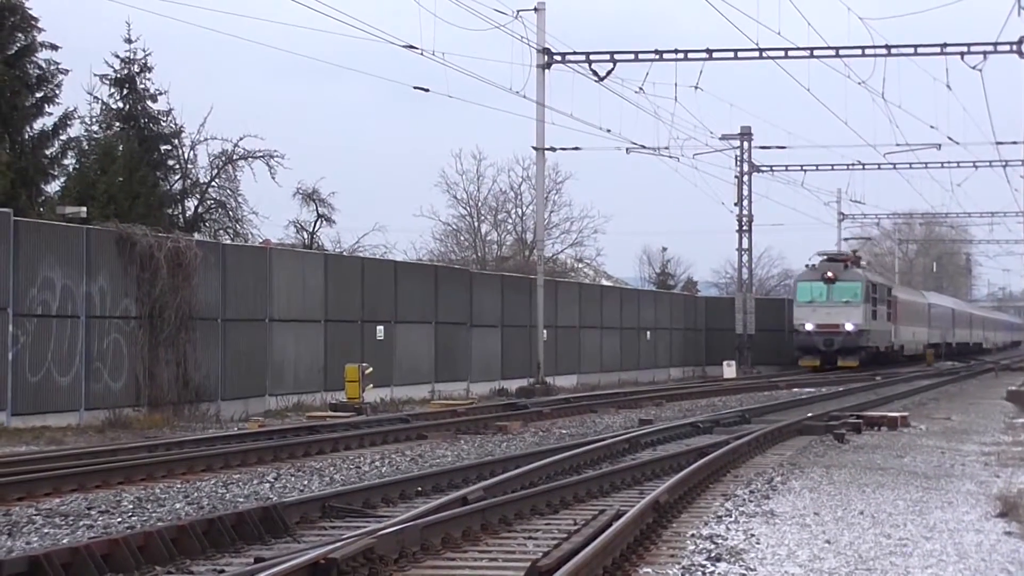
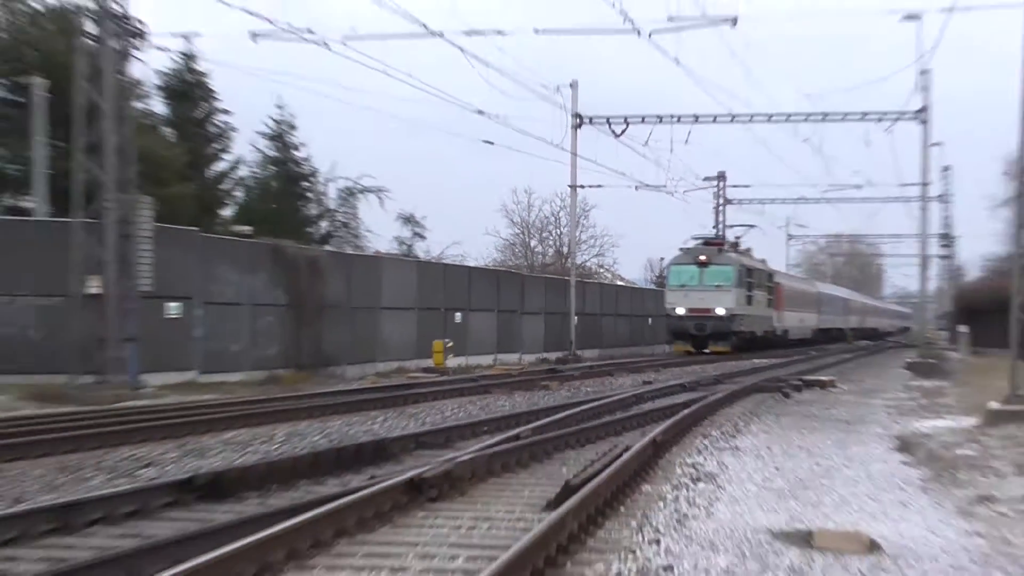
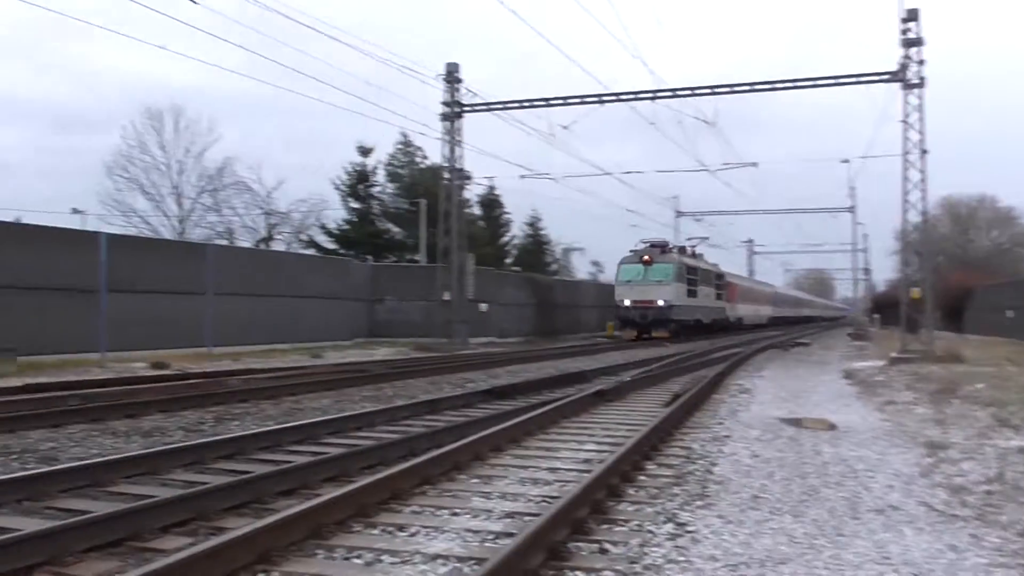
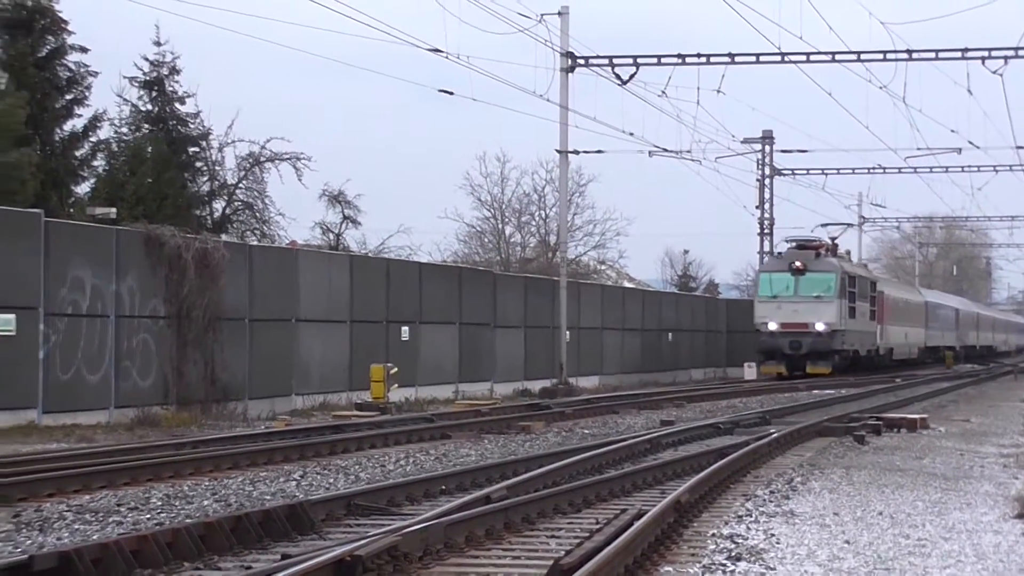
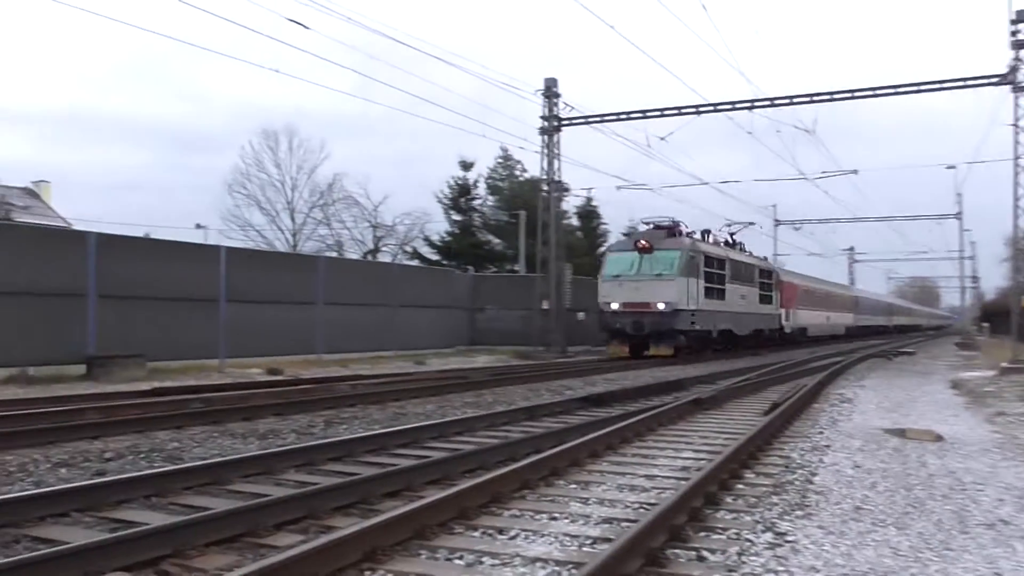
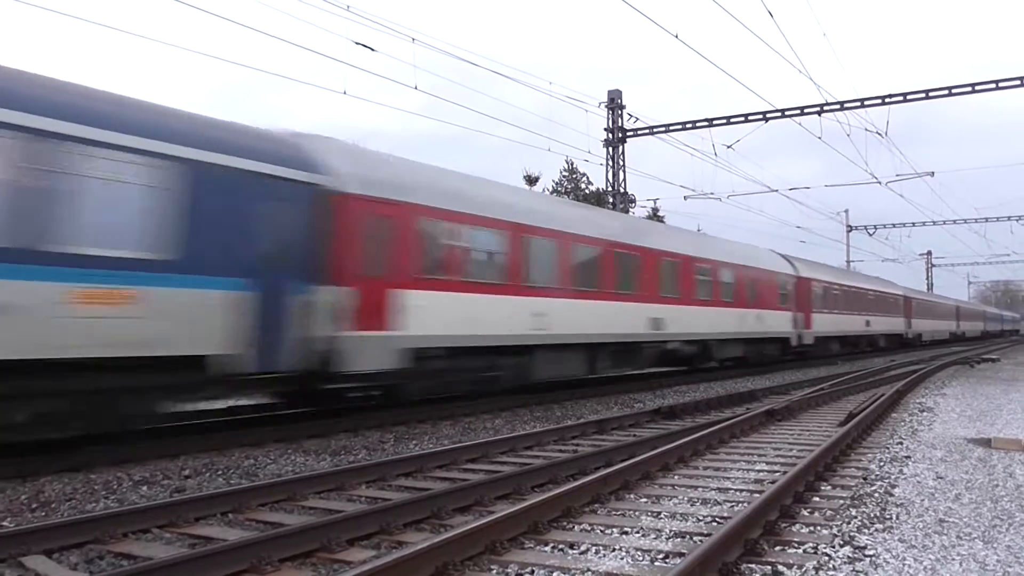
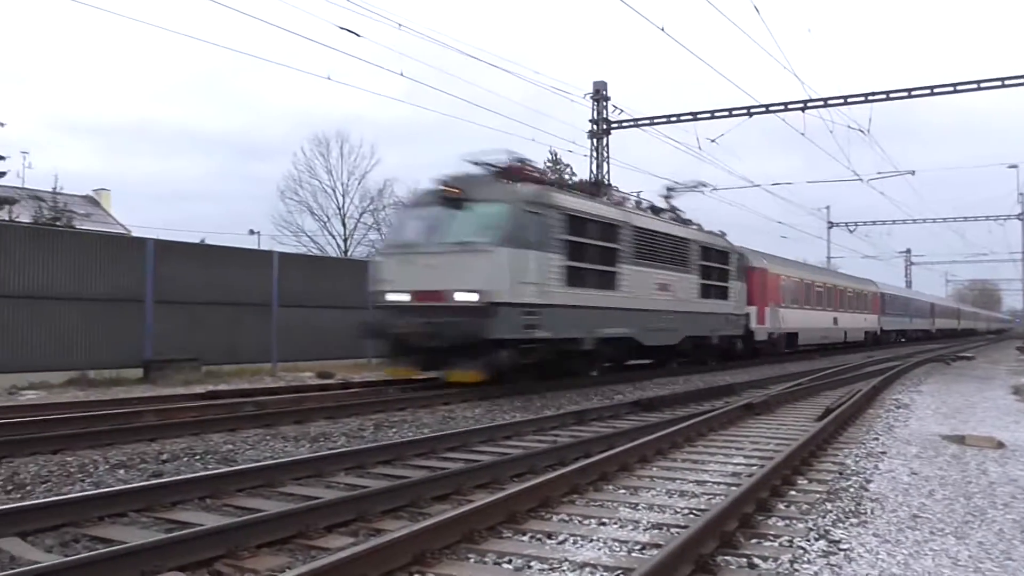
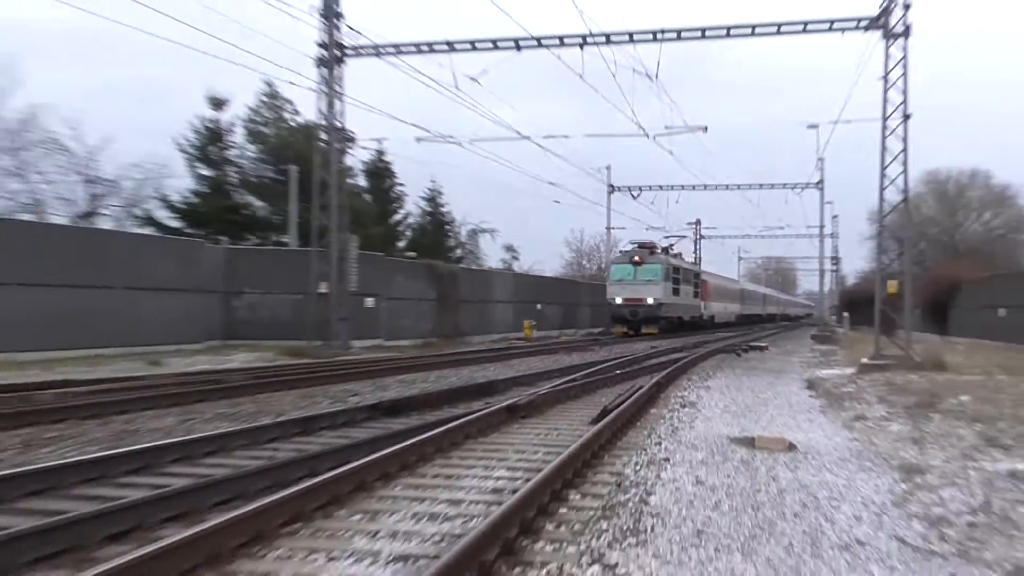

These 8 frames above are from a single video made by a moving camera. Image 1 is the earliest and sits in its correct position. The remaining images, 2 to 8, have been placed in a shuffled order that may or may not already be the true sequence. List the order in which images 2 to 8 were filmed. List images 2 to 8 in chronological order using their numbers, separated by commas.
4, 2, 8, 3, 5, 7, 6
